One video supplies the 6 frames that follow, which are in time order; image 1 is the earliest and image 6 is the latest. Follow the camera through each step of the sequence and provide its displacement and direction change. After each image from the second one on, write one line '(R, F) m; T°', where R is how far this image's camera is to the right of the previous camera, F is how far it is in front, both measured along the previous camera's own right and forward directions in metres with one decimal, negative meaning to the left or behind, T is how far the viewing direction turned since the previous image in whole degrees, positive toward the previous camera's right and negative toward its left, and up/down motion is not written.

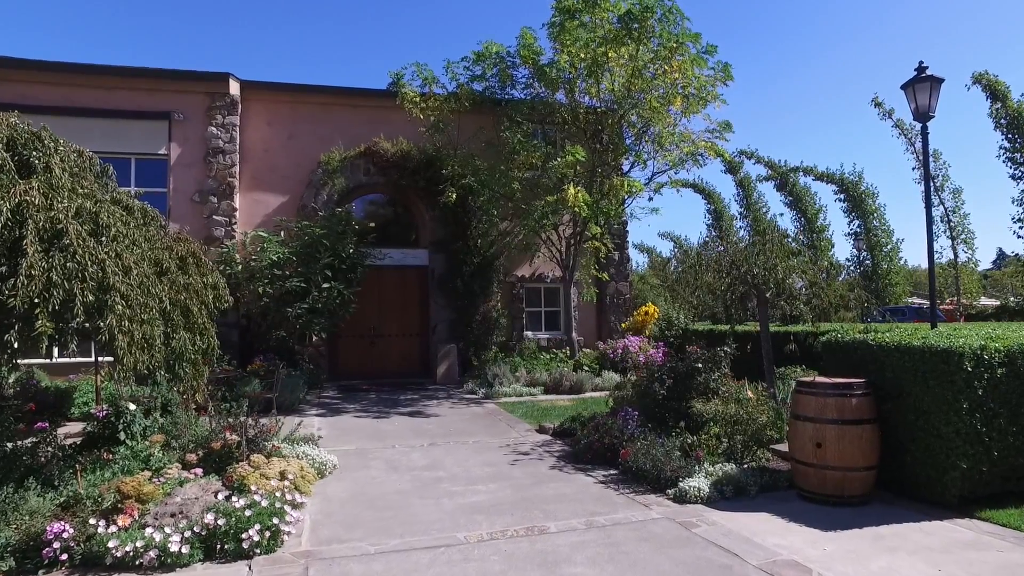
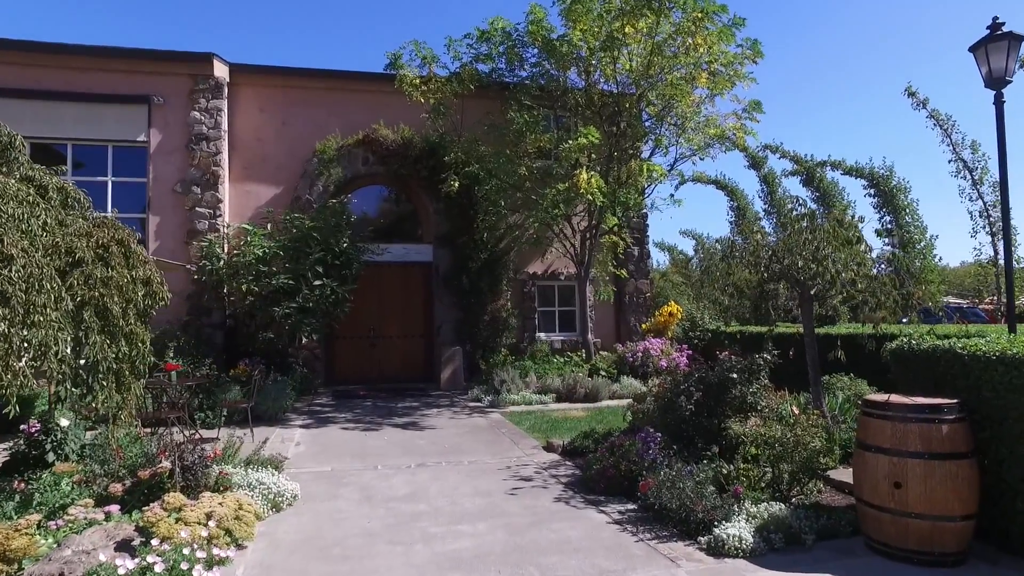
(+0.2, +1.1) m; -2°
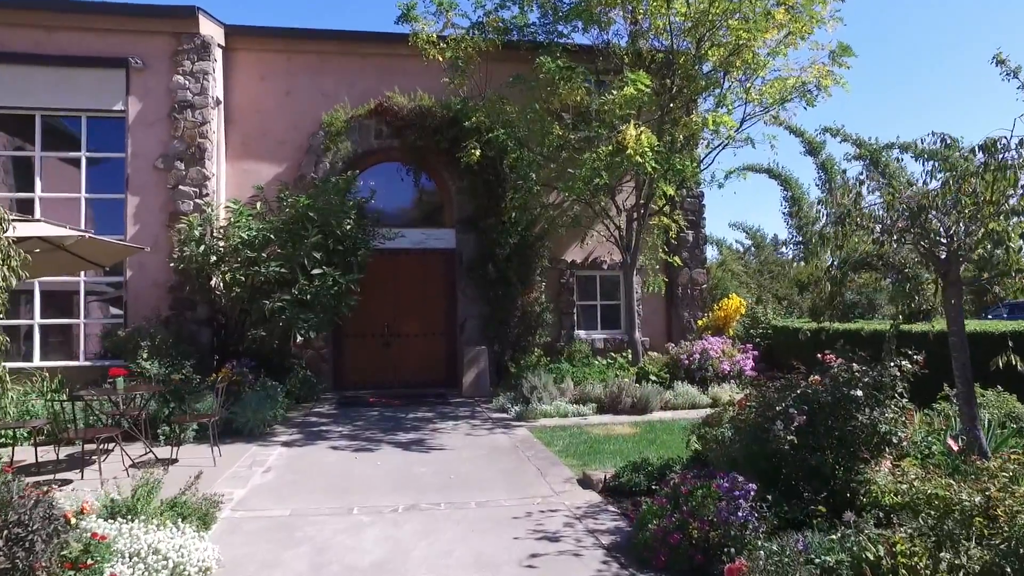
(+0.2, +1.9) m; -4°
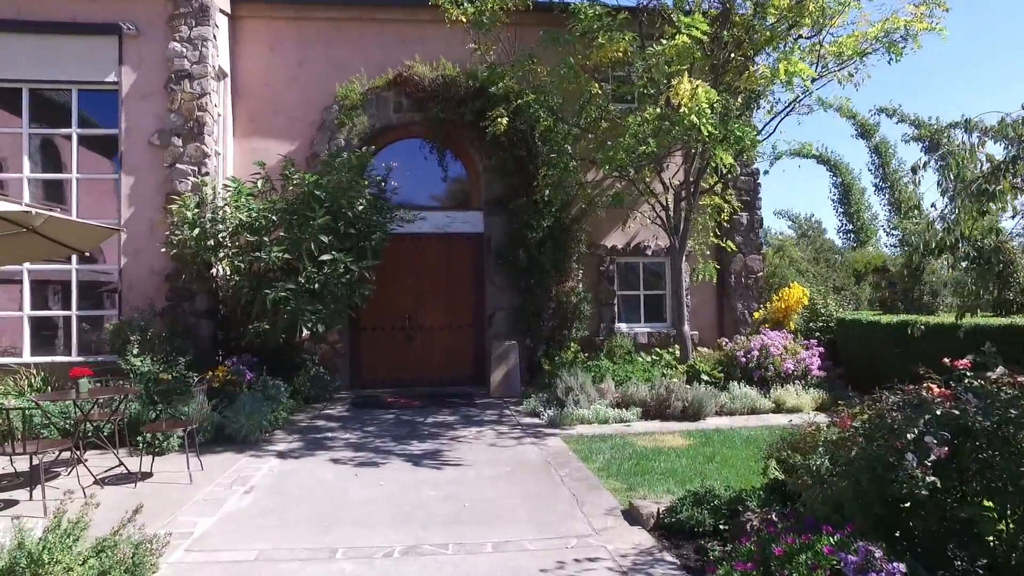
(+0.1, +1.2) m; -3°
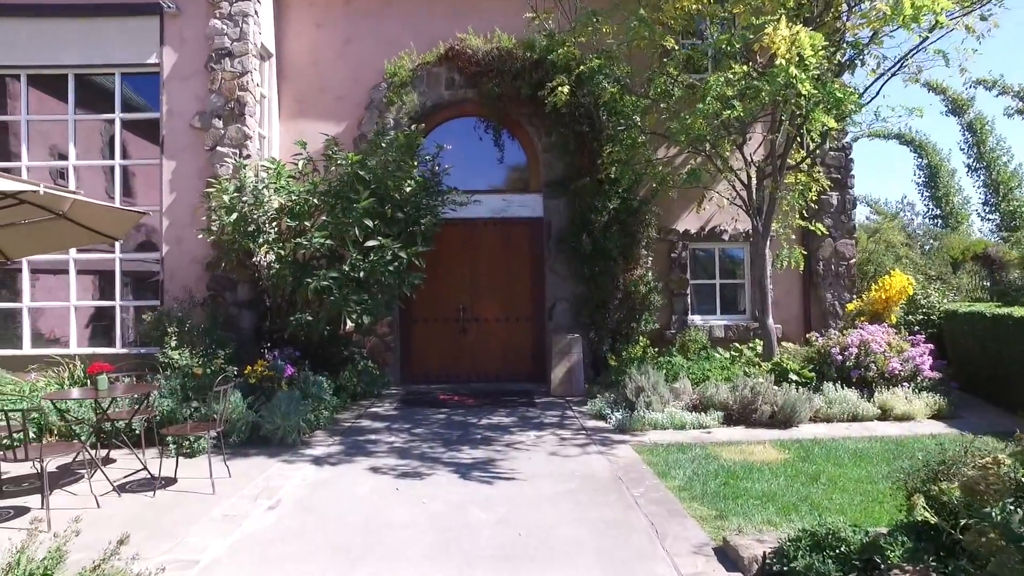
(0.0, +0.9) m; -5°
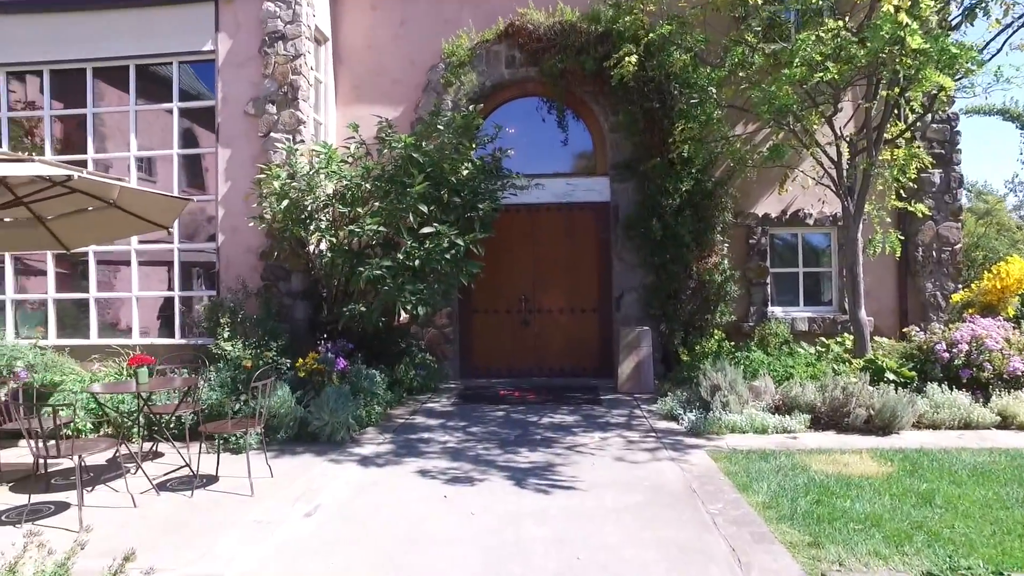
(+0.1, +0.5) m; -6°
